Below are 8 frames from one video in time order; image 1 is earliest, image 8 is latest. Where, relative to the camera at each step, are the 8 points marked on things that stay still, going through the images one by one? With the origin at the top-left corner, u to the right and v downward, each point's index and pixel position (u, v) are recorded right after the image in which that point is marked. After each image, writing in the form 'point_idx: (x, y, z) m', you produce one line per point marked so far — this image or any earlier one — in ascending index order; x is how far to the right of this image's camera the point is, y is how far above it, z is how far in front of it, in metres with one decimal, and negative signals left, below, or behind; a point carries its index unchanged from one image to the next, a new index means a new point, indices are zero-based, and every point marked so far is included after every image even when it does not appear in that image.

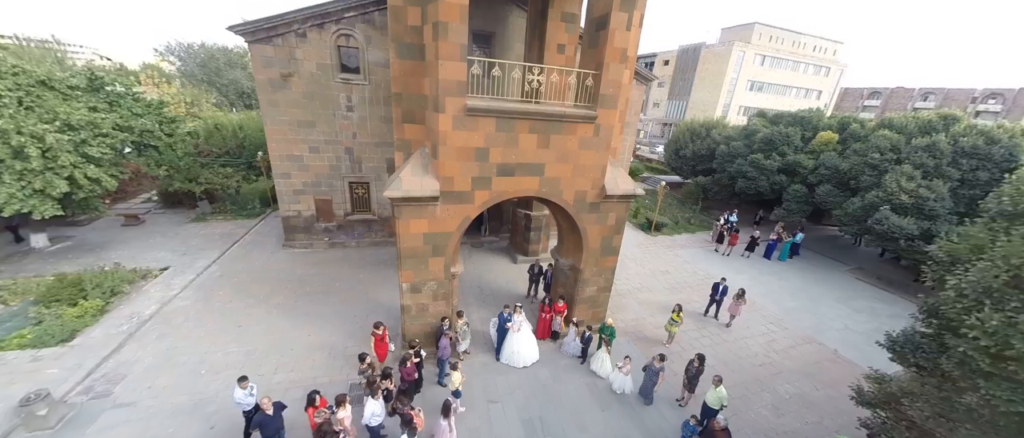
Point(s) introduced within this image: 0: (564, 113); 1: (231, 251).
0: (+0.7, +1.6, +4.9) m
1: (-7.4, -0.8, +8.7) m
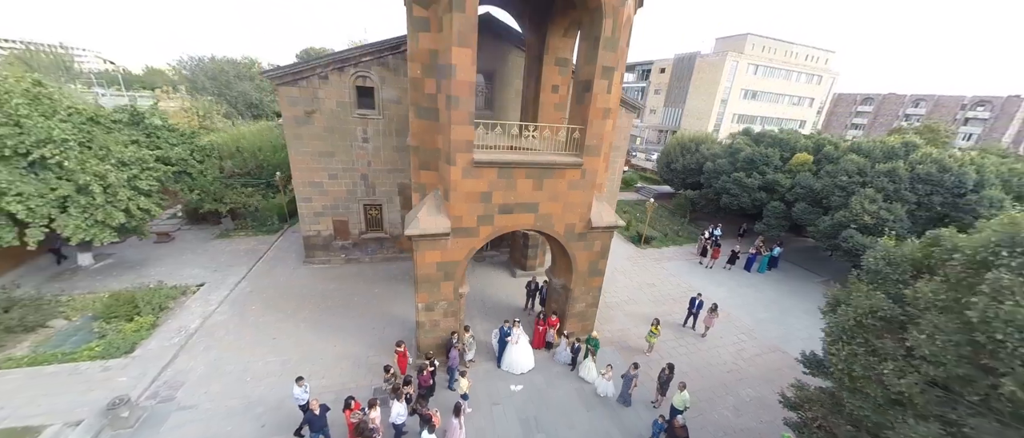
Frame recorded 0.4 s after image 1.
0: (+0.7, +1.0, +5.8) m
1: (-7.4, -1.4, +9.6) m
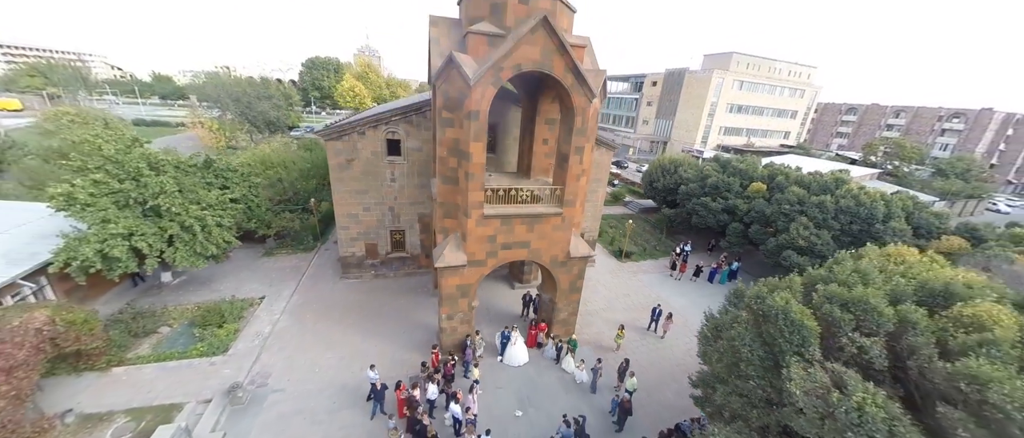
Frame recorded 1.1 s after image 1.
0: (+0.7, +0.2, +7.9) m
1: (-7.5, -2.2, +11.8) m
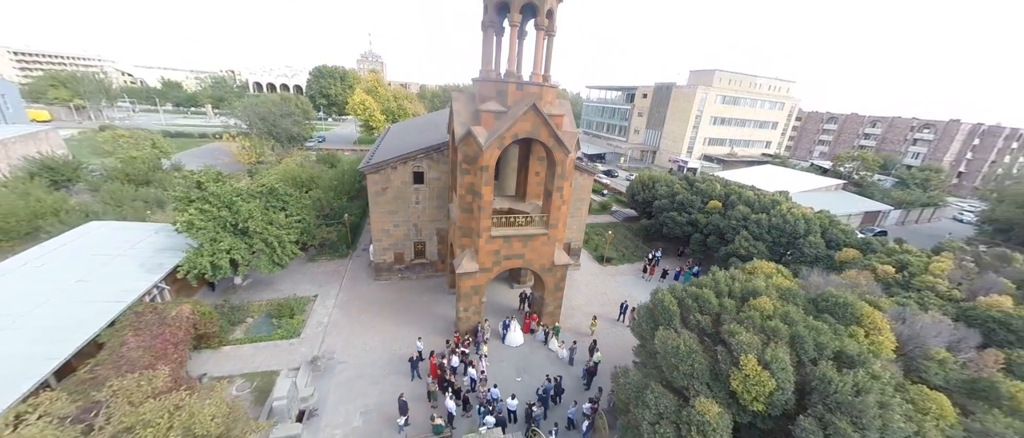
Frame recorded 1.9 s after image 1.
0: (+0.7, -0.4, +10.9) m
1: (-7.5, -2.8, +14.7) m
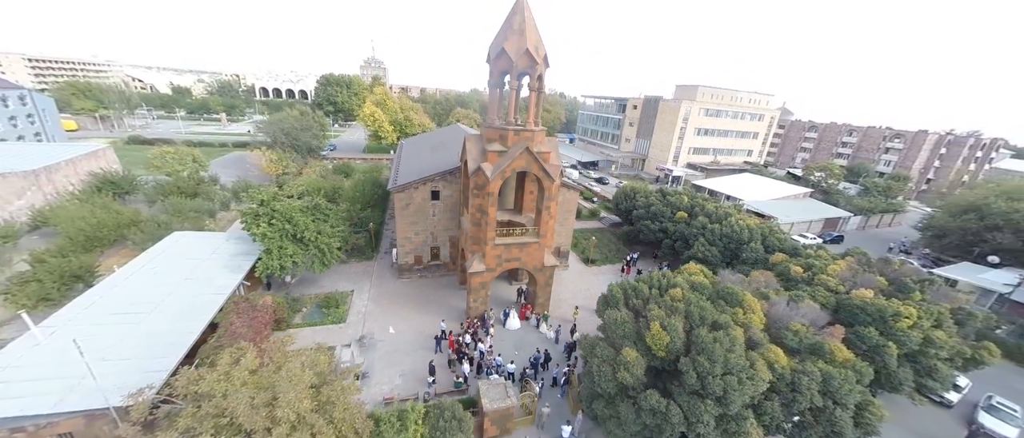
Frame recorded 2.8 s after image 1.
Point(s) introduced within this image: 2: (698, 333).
0: (+0.6, -1.0, +14.1) m
1: (-7.5, -3.4, +18.0) m
2: (+4.7, -2.9, +8.3) m
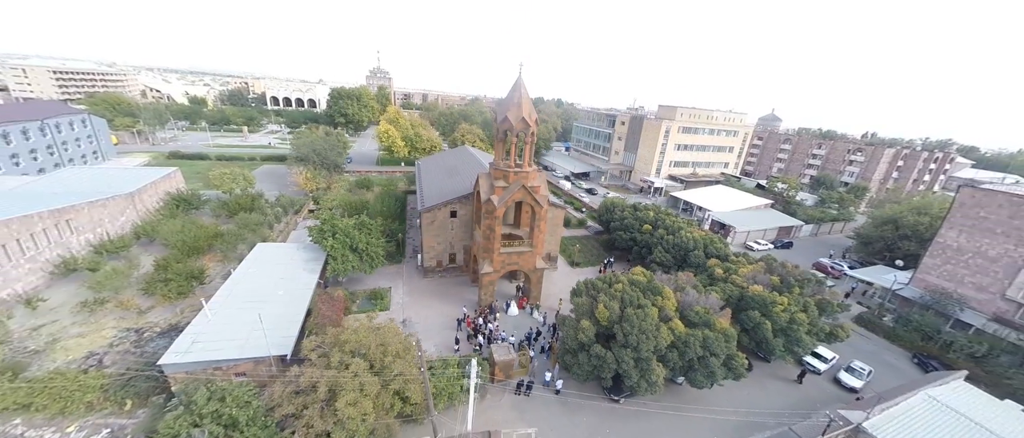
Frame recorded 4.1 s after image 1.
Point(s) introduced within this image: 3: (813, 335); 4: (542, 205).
0: (+0.7, -1.9, +19.4) m
1: (-7.5, -4.3, +23.2) m
2: (+4.7, -3.8, +13.5) m
3: (+15.0, -5.8, +16.4) m
4: (+1.7, +0.8, +18.9) m
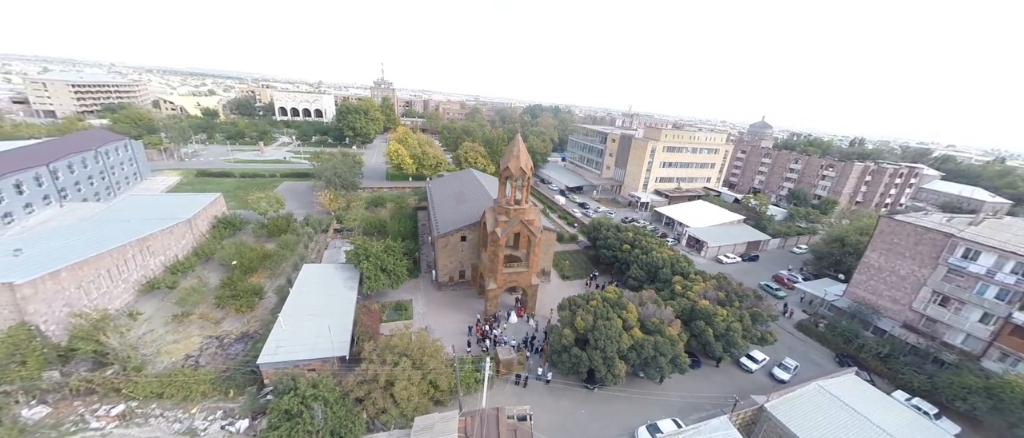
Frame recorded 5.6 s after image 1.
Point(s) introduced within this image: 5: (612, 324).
0: (+0.7, -3.8, +24.0) m
1: (-7.5, -6.2, +27.8) m
2: (+4.7, -5.7, +18.2) m
3: (+15.0, -7.7, +21.1) m
4: (+1.7, -1.1, +23.5) m
5: (+5.5, -5.8, +18.0) m
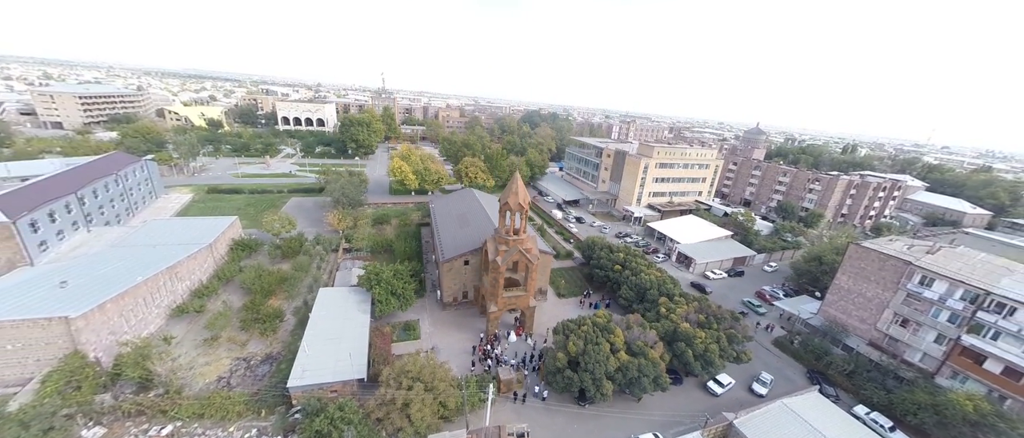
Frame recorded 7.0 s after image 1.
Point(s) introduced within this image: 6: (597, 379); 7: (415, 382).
0: (+0.6, -6.1, +26.2) m
1: (-7.6, -8.5, +30.0) m
2: (+4.7, -8.0, +20.4) m
3: (+15.0, -9.9, +23.4) m
4: (+1.7, -3.4, +25.8) m
5: (+5.5, -8.0, +20.3) m
6: (+5.1, -9.6, +19.8) m
7: (-5.4, -9.0, +18.3) m
